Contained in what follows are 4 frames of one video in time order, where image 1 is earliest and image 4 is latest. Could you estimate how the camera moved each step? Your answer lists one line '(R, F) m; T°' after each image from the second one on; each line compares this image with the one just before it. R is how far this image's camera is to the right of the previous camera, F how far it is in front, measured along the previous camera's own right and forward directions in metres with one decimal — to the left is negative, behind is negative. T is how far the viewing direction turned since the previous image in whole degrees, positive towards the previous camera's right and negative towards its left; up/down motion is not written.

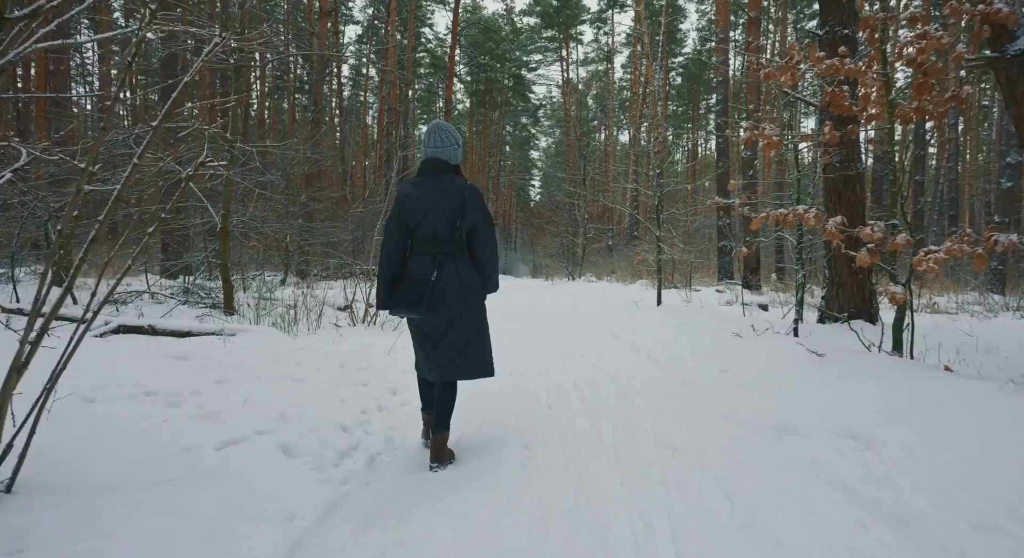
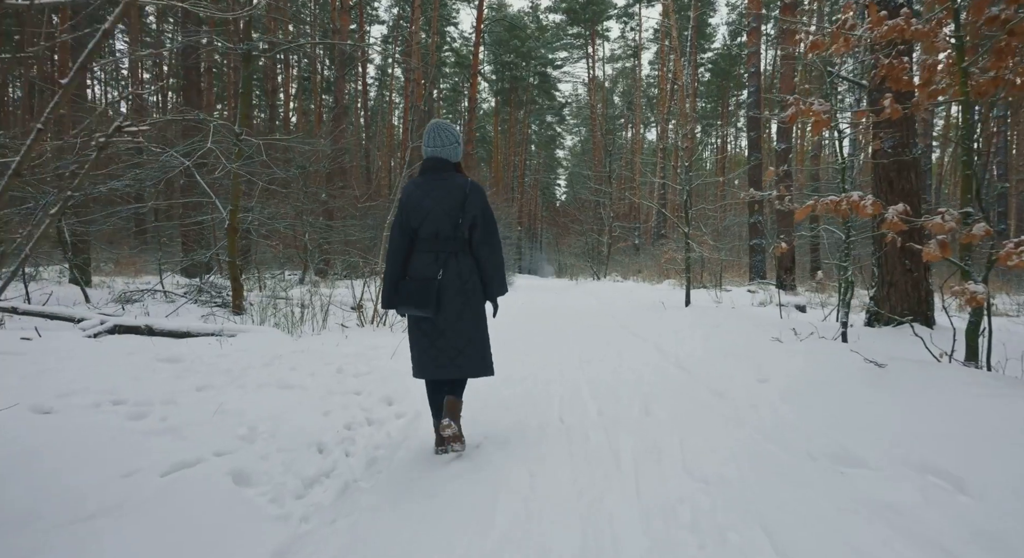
(+0.1, +0.4) m; -2°
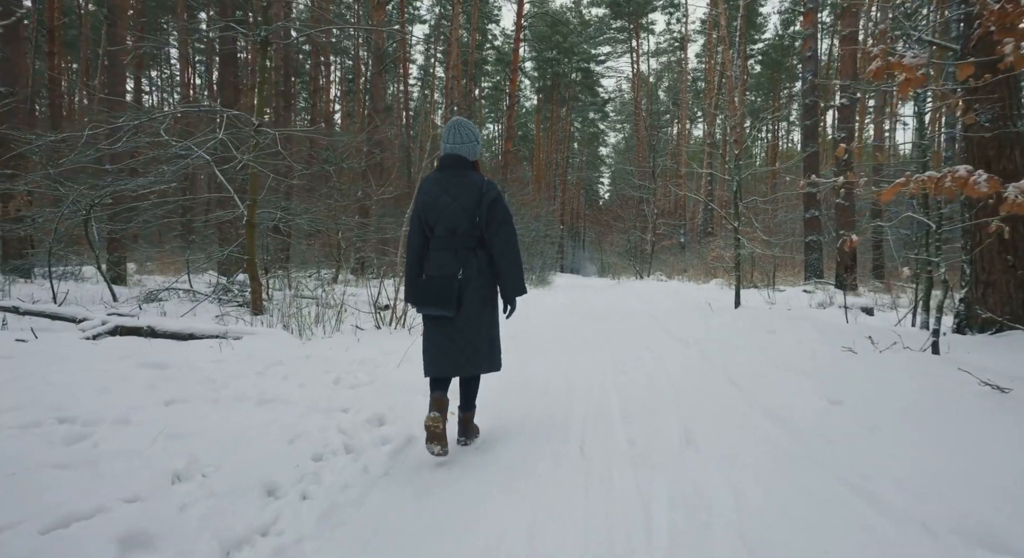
(+0.1, +0.5) m; -4°
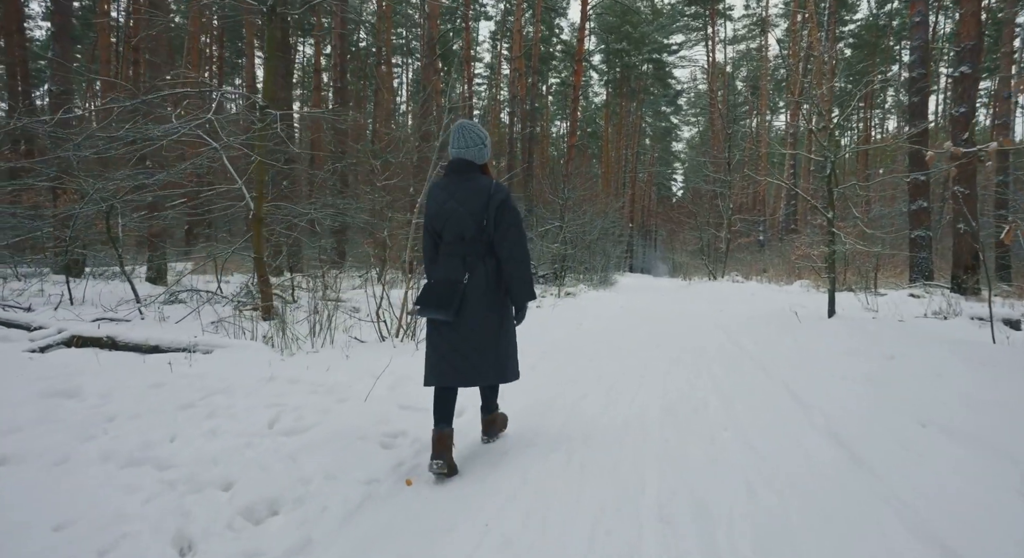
(+0.3, +1.1) m; -7°
